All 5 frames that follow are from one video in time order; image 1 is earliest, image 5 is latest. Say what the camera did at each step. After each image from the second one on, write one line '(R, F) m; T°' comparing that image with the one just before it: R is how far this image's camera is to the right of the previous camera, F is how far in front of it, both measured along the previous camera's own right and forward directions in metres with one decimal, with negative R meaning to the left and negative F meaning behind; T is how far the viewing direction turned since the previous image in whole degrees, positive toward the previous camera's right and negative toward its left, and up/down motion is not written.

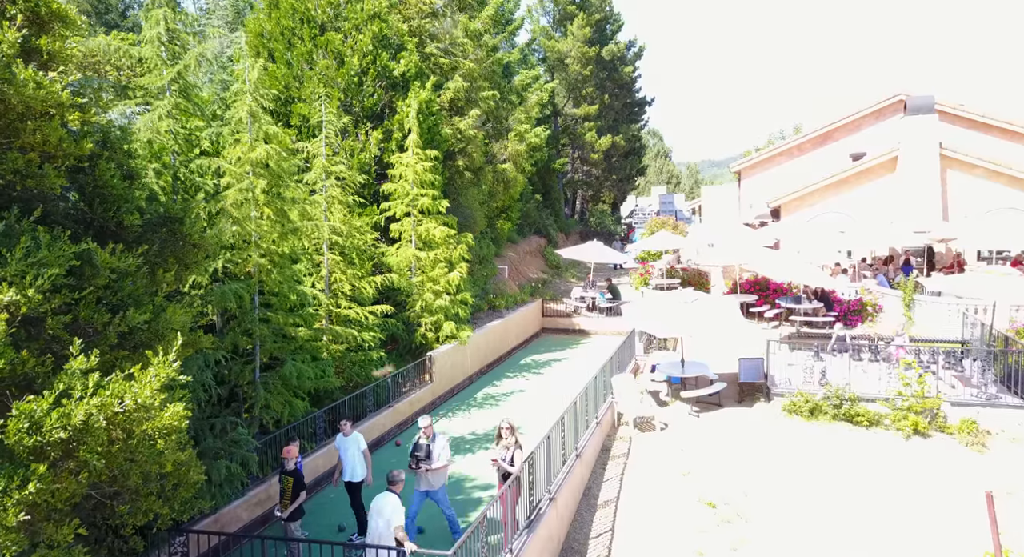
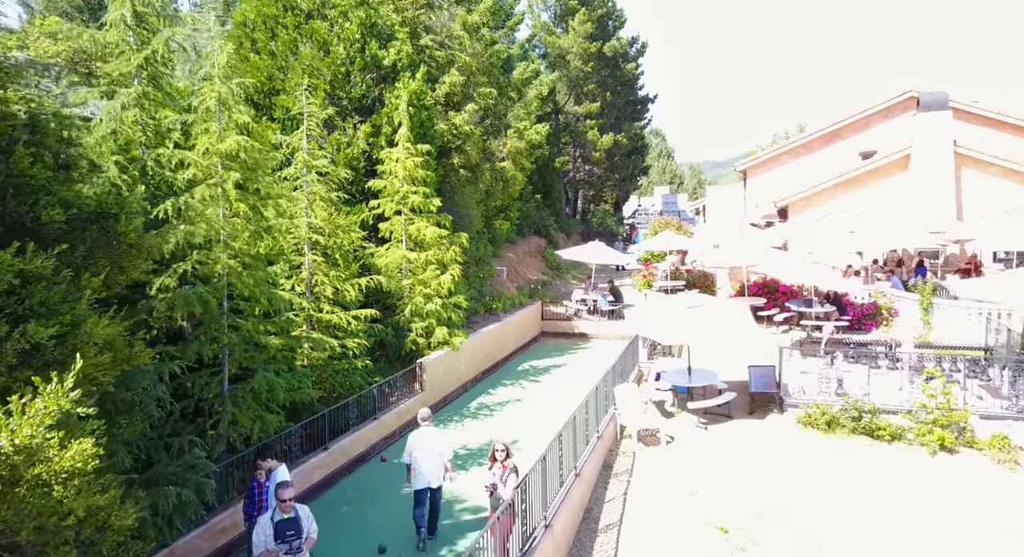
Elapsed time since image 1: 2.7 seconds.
(+0.1, +0.9) m; 0°
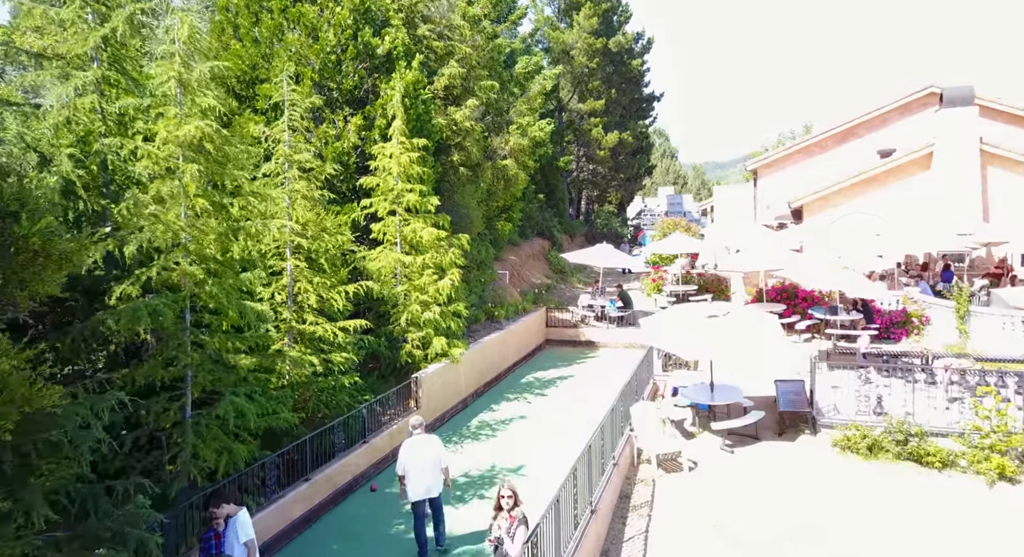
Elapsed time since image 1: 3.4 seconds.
(-0.1, +1.3) m; 0°
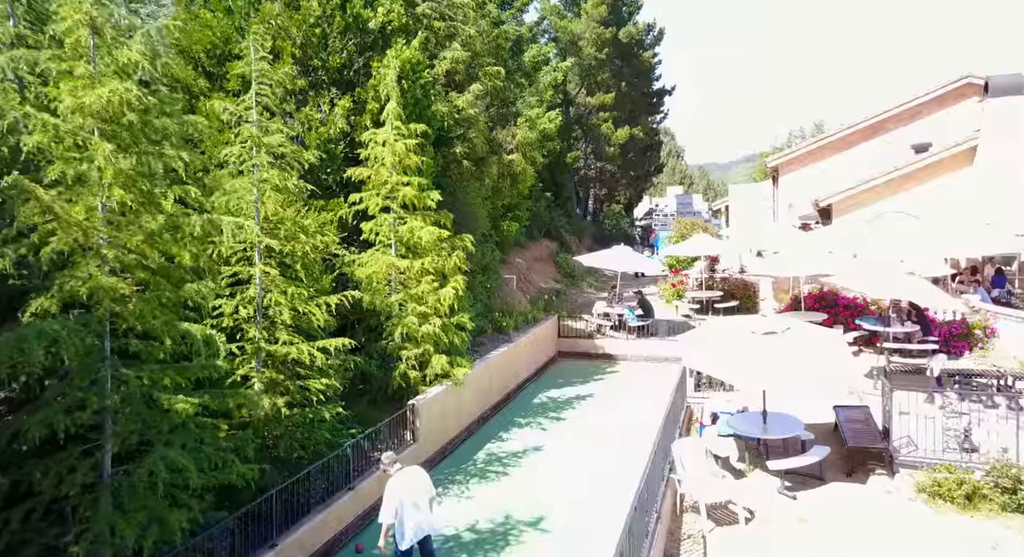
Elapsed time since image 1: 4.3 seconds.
(-0.2, +2.1) m; 0°
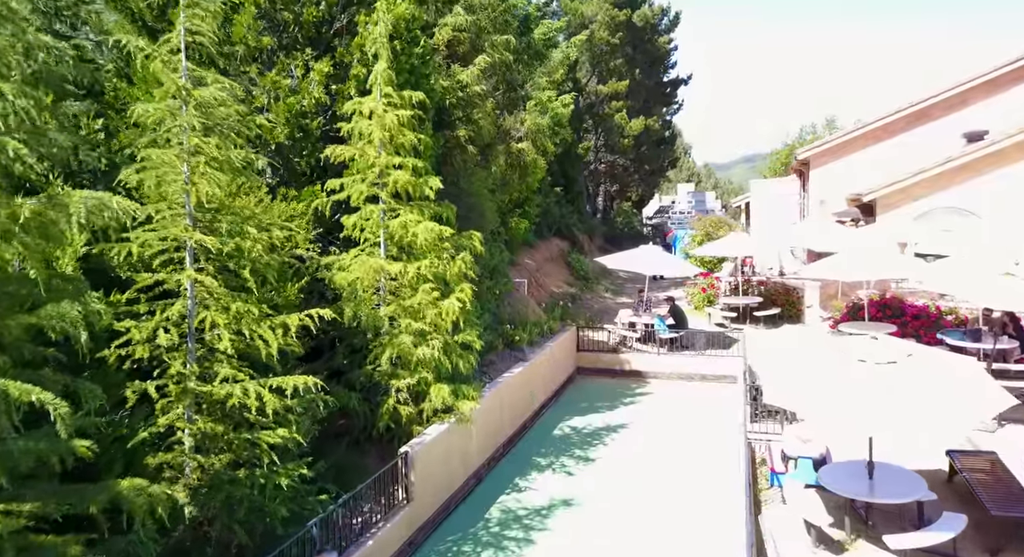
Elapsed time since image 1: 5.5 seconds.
(-0.3, +2.7) m; 0°
